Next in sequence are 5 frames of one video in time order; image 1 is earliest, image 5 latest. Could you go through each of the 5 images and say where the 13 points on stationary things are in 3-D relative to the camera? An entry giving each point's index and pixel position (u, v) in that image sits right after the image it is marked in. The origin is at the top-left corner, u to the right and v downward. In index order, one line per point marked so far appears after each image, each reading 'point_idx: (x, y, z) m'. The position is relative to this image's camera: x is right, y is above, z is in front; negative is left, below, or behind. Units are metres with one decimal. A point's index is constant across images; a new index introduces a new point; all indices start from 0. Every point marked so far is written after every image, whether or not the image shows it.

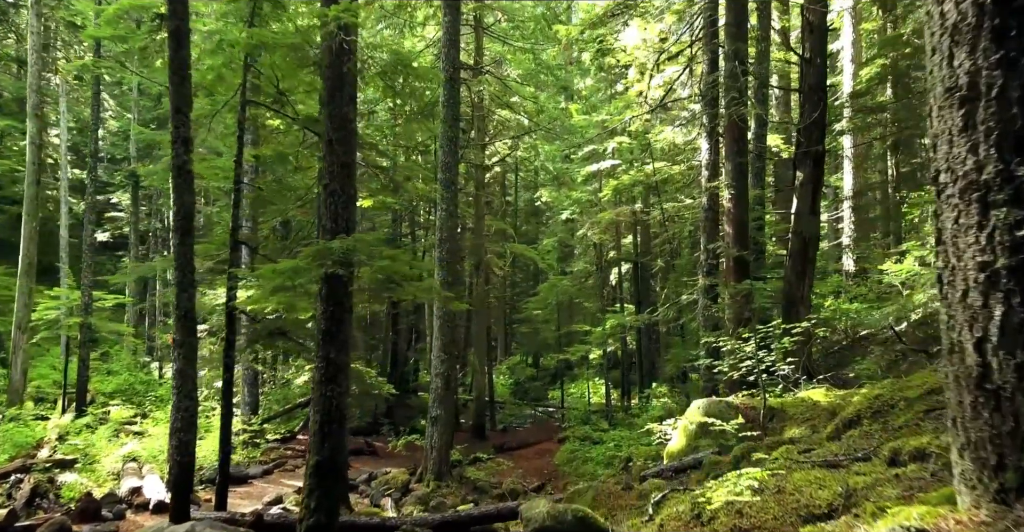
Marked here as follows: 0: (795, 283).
0: (+4.8, -0.3, +14.3) m
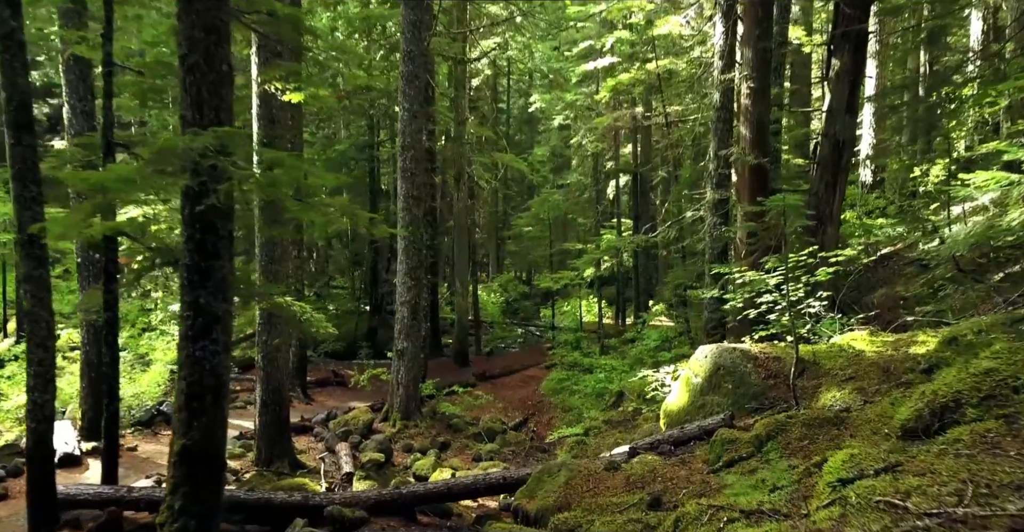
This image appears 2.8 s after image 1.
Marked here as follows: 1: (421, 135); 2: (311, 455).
0: (+4.4, +1.0, +11.8) m
1: (-1.6, +2.3, +15.1) m
2: (-3.2, -3.0, +13.5) m
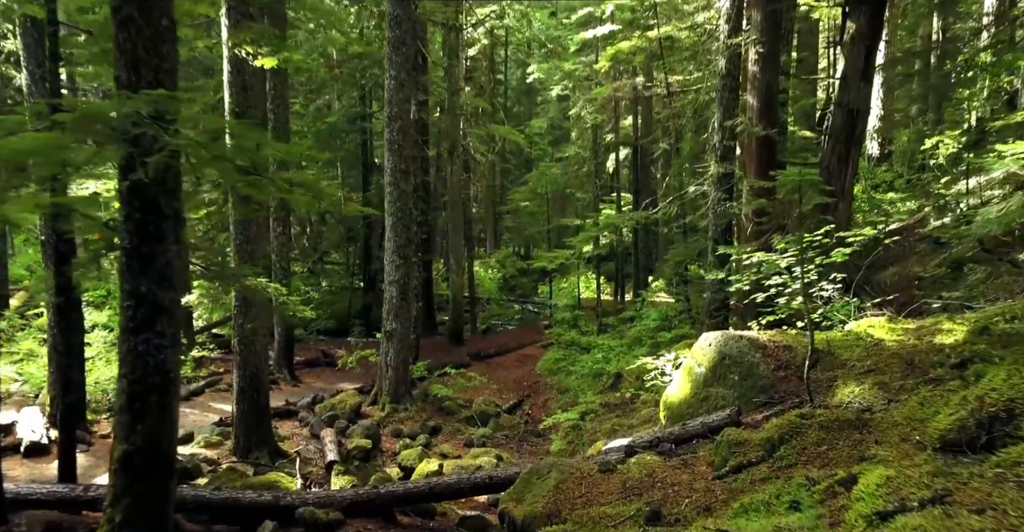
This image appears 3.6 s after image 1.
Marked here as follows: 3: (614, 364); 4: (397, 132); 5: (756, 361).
0: (+4.2, +1.3, +11.1) m
1: (-1.7, +2.7, +14.4) m
2: (-3.3, -2.7, +12.9) m
3: (+1.9, -1.8, +15.7) m
4: (-2.0, +2.3, +14.4) m
5: (+2.2, -0.9, +7.5) m
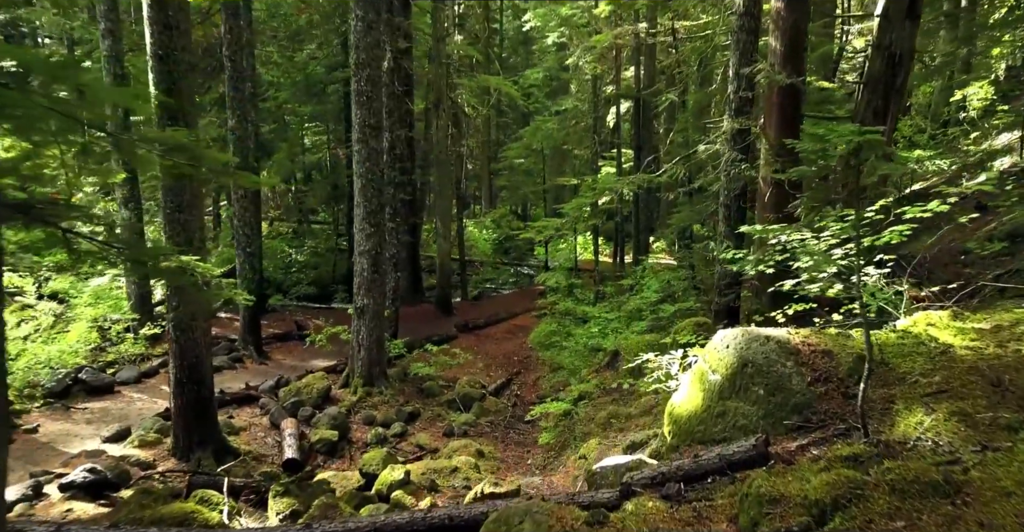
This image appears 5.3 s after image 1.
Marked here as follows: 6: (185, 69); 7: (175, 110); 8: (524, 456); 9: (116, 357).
0: (+4.0, +1.6, +9.5) m
1: (-2.0, +3.2, +12.6) m
2: (-3.5, -2.3, +11.4) m
3: (+1.7, -1.3, +14.2) m
4: (-2.2, +2.7, +12.7) m
5: (+1.9, -0.7, +6.0) m
6: (-3.5, +2.1, +9.1) m
7: (-3.7, +1.7, +9.1) m
8: (+0.2, -2.6, +11.5) m
9: (-6.5, -1.5, +13.8) m
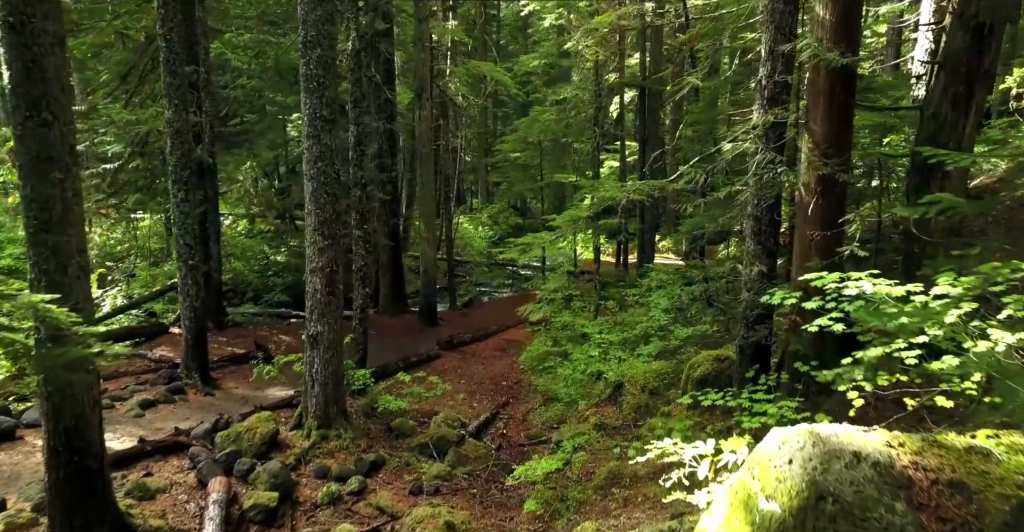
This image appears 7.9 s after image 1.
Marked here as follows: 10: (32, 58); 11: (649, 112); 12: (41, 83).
0: (+3.8, +1.3, +7.2) m
1: (-2.2, +2.9, +10.4) m
2: (-3.8, -2.5, +9.3) m
3: (+1.4, -1.5, +12.0) m
4: (-2.4, +2.5, +10.4) m
5: (+1.7, -1.1, +3.8) m
6: (-3.8, +1.8, +6.9) m
7: (-3.9, +1.4, +7.0) m
8: (-0.1, -2.9, +9.3) m
9: (-6.7, -1.7, +11.7) m
10: (-3.9, +1.7, +6.8) m
11: (+3.2, +3.5, +19.4) m
12: (-3.9, +1.5, +7.0) m
